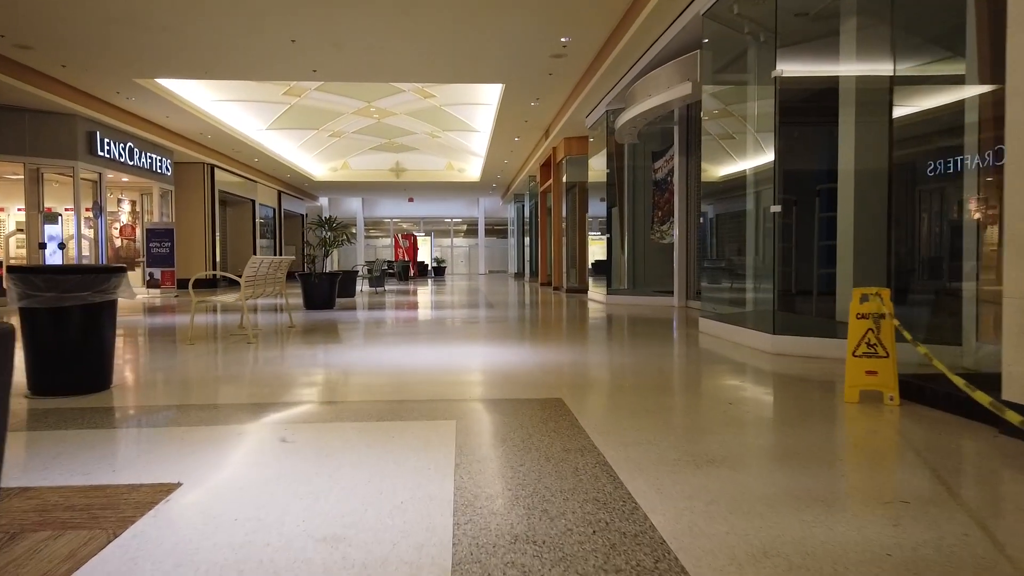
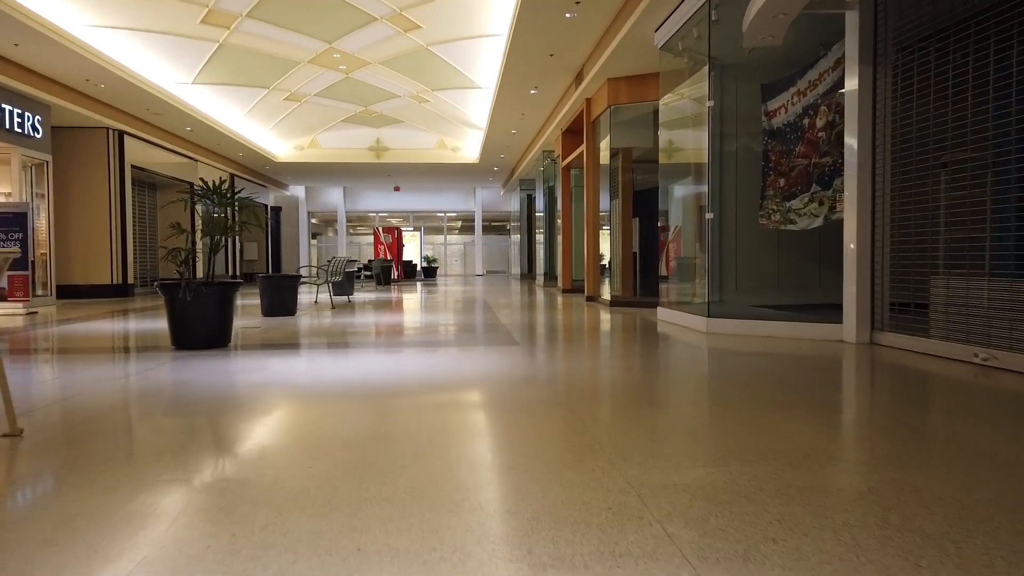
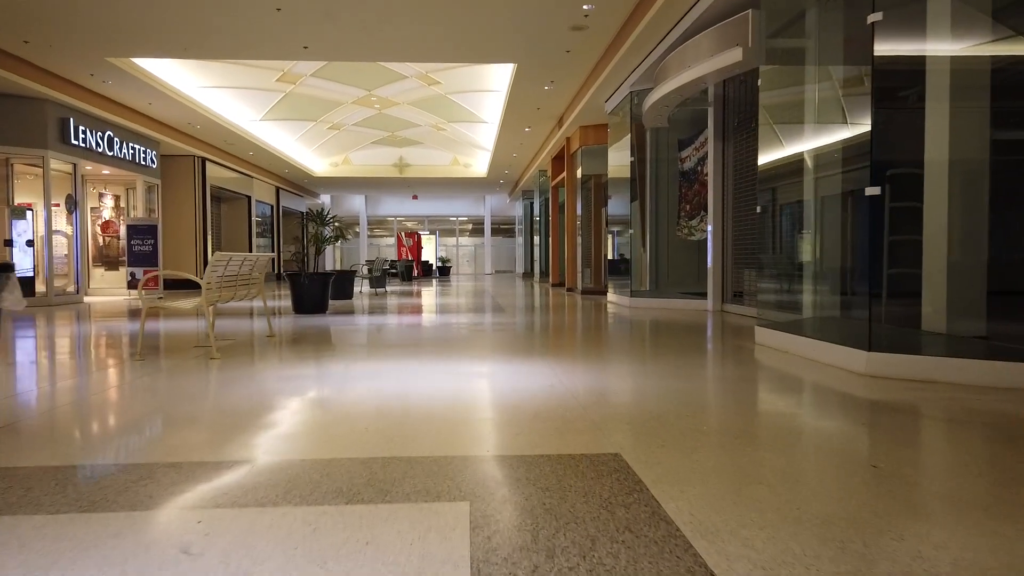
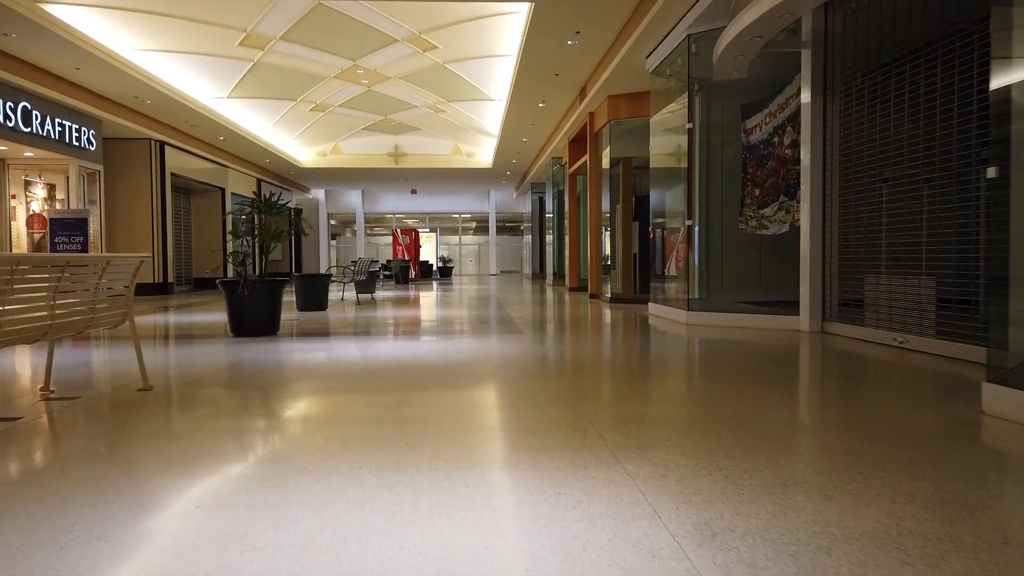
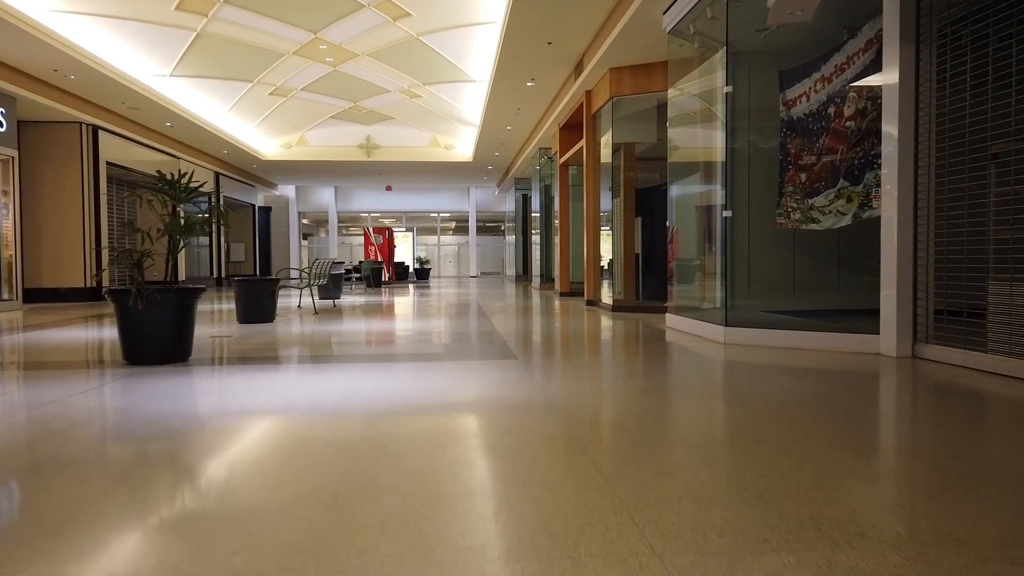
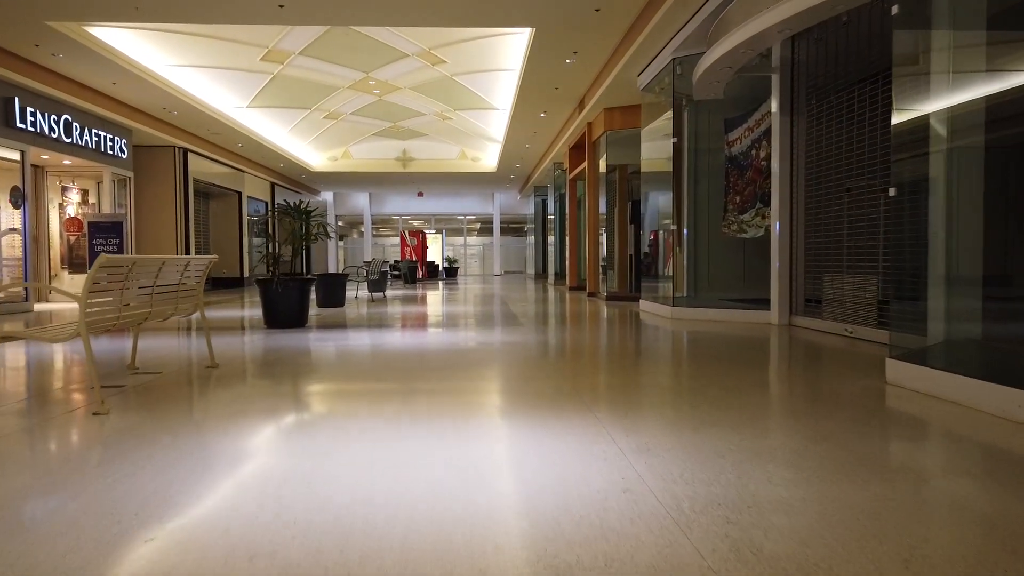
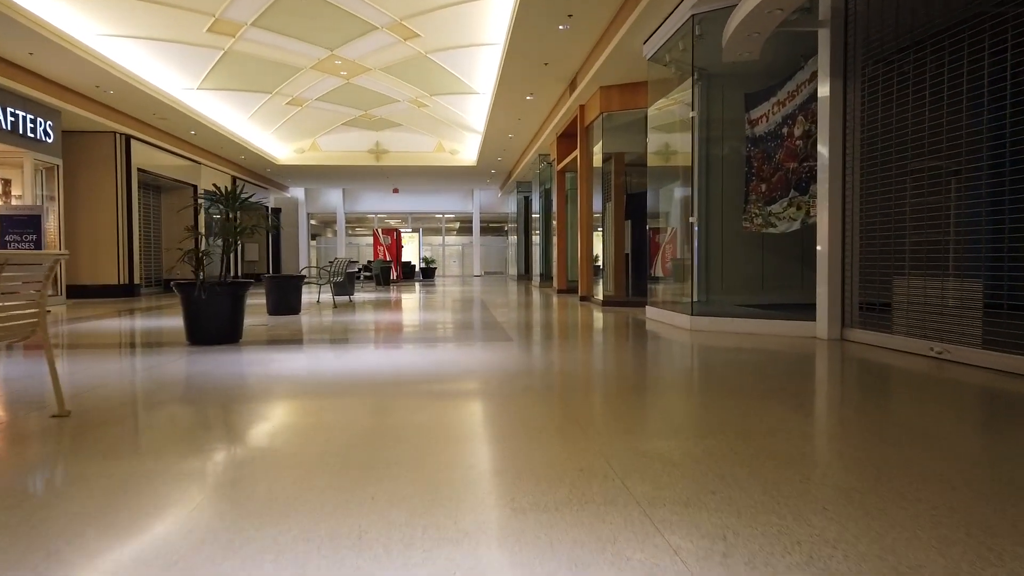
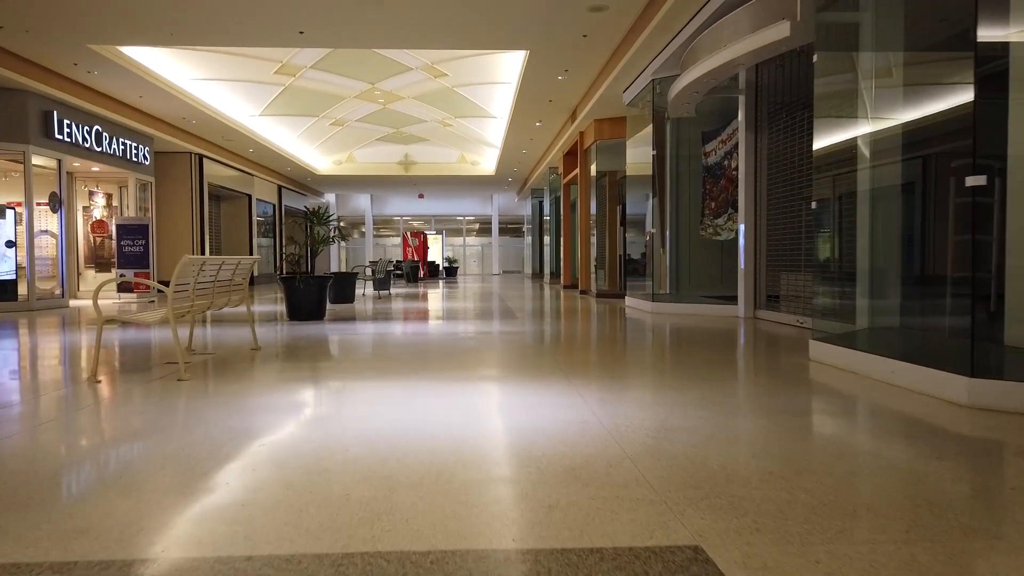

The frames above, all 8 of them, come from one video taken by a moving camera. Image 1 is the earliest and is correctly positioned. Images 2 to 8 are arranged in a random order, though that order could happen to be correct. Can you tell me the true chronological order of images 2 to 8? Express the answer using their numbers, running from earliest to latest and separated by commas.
3, 8, 6, 4, 7, 2, 5
